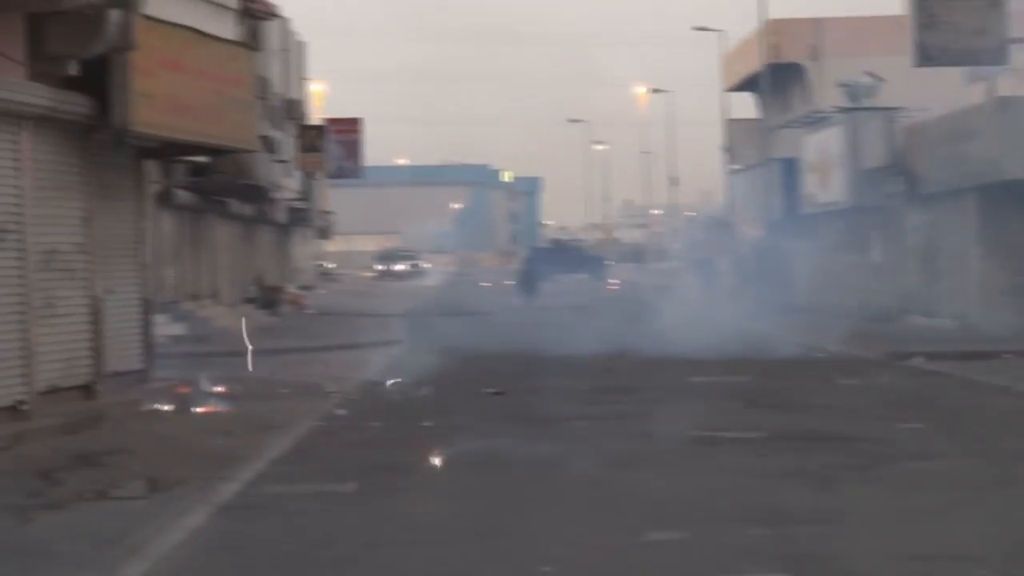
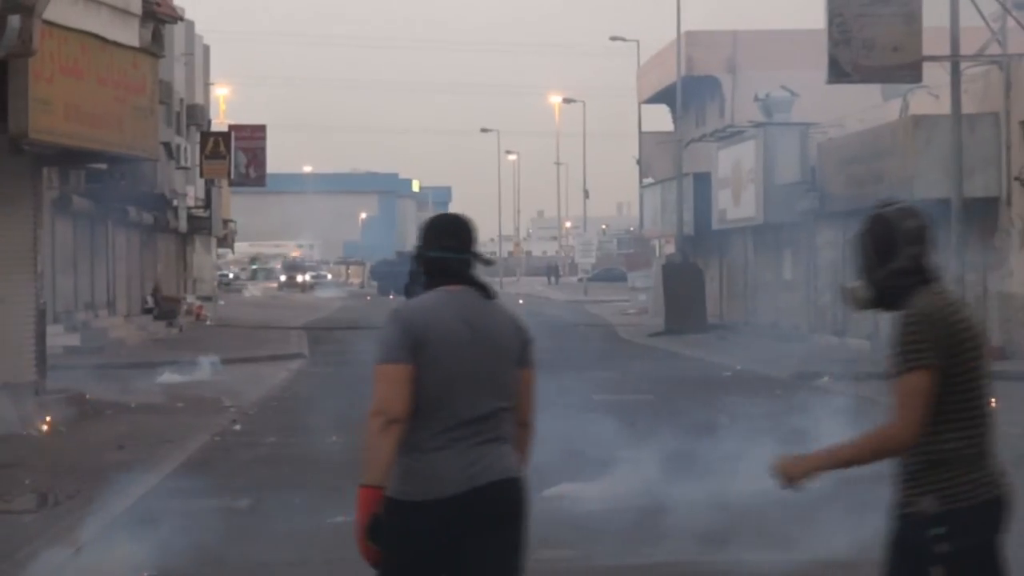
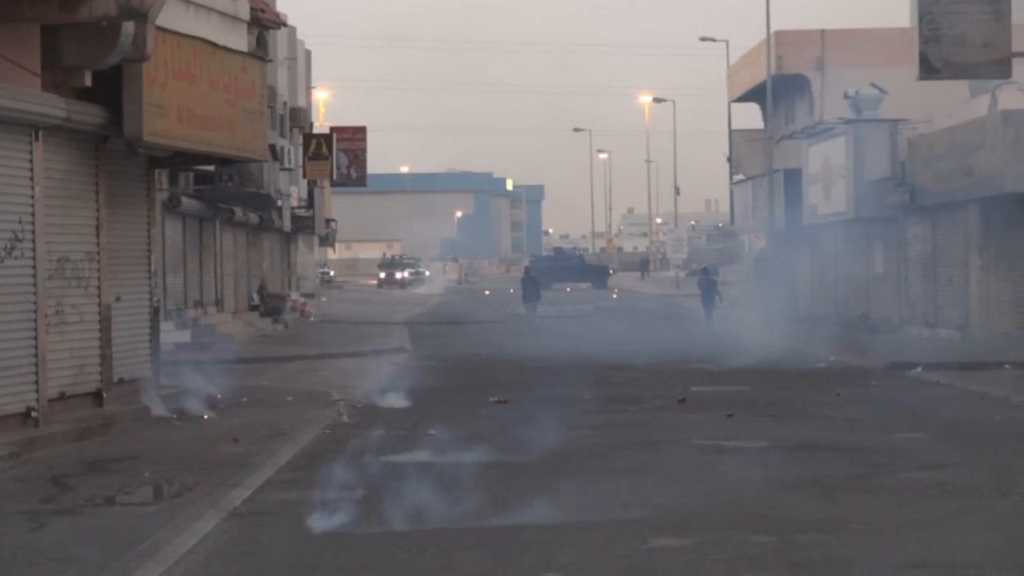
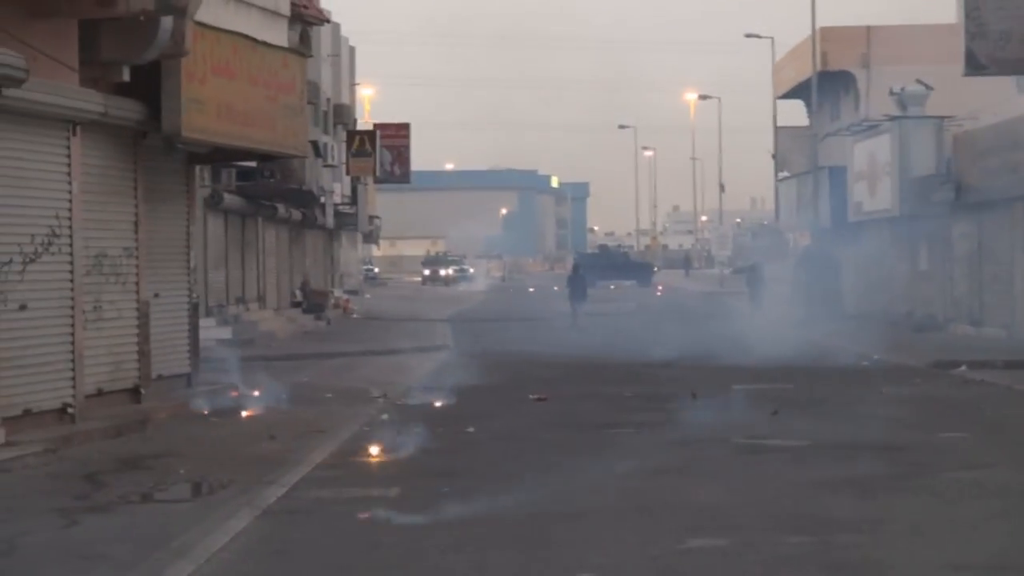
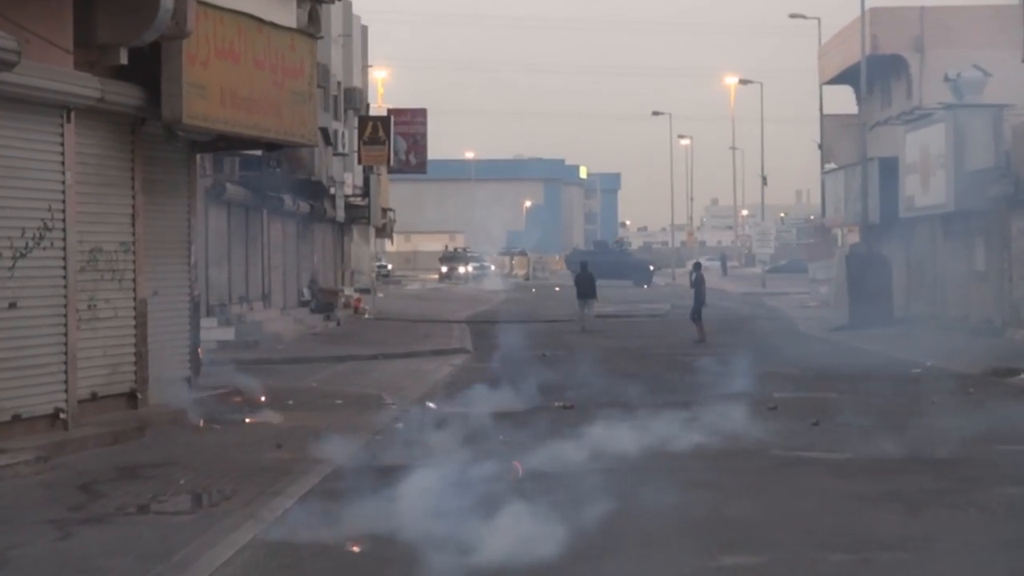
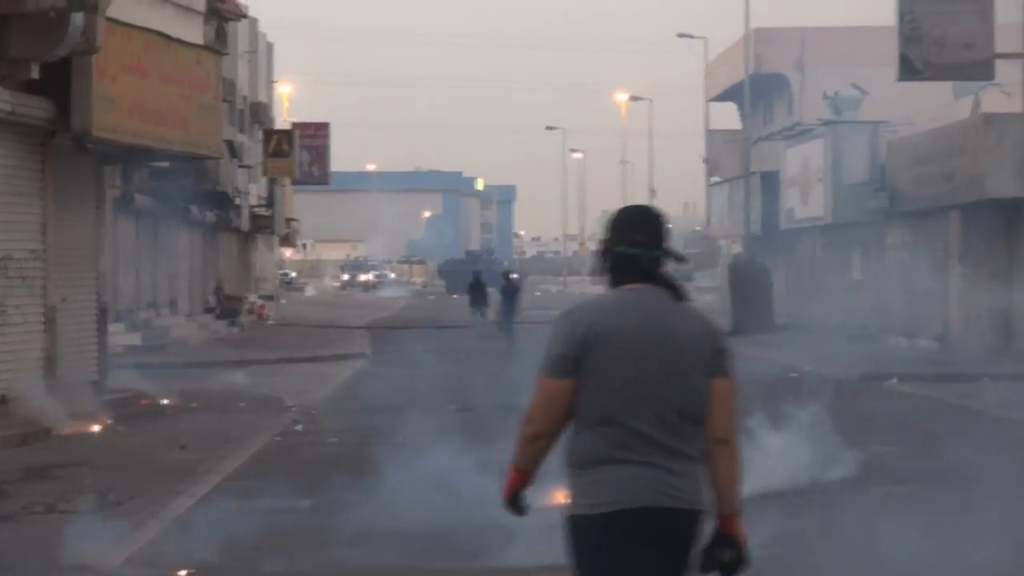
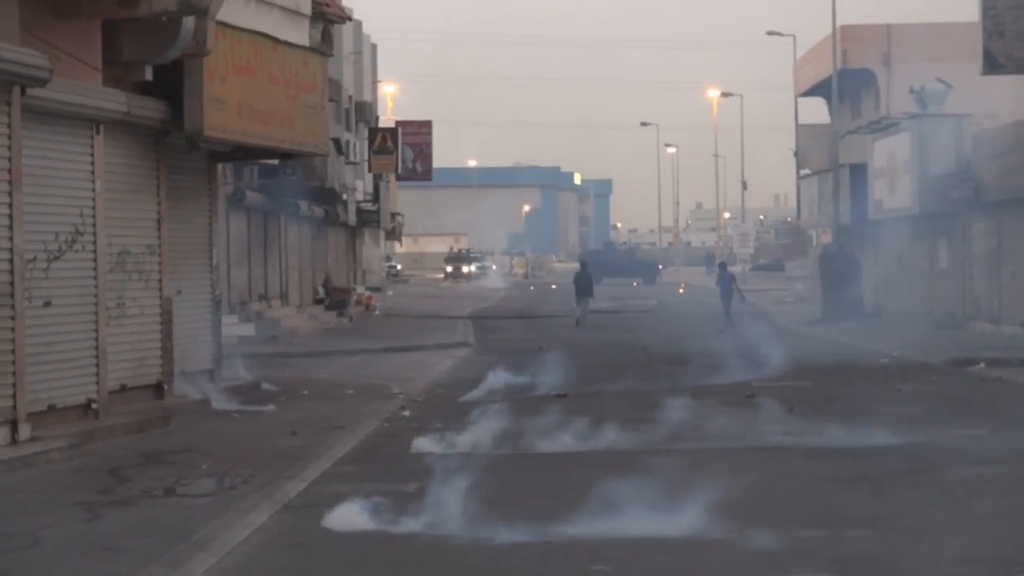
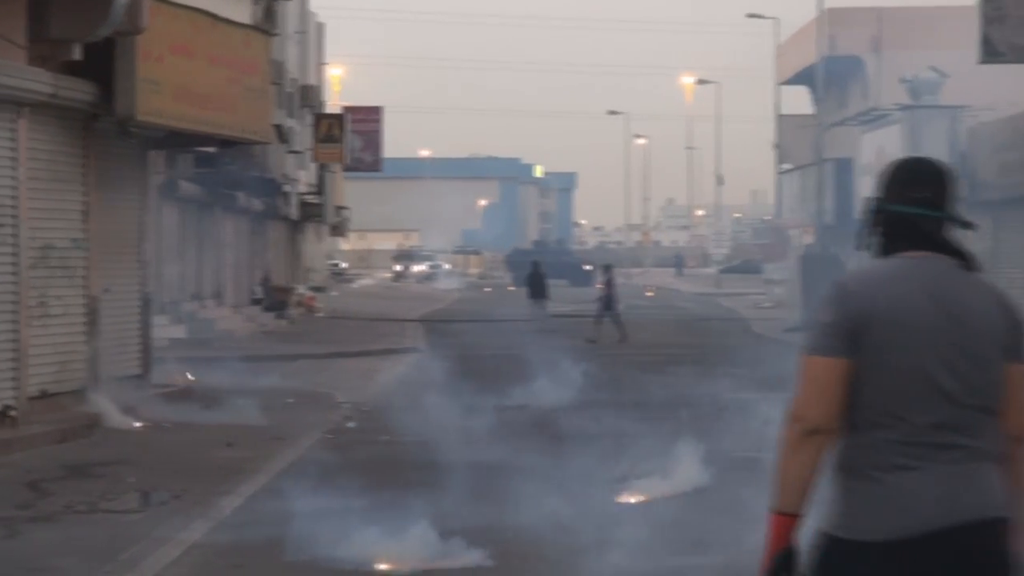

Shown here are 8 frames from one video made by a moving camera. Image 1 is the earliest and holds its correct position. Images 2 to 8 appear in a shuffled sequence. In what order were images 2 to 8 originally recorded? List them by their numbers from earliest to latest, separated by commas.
4, 3, 7, 5, 8, 6, 2
